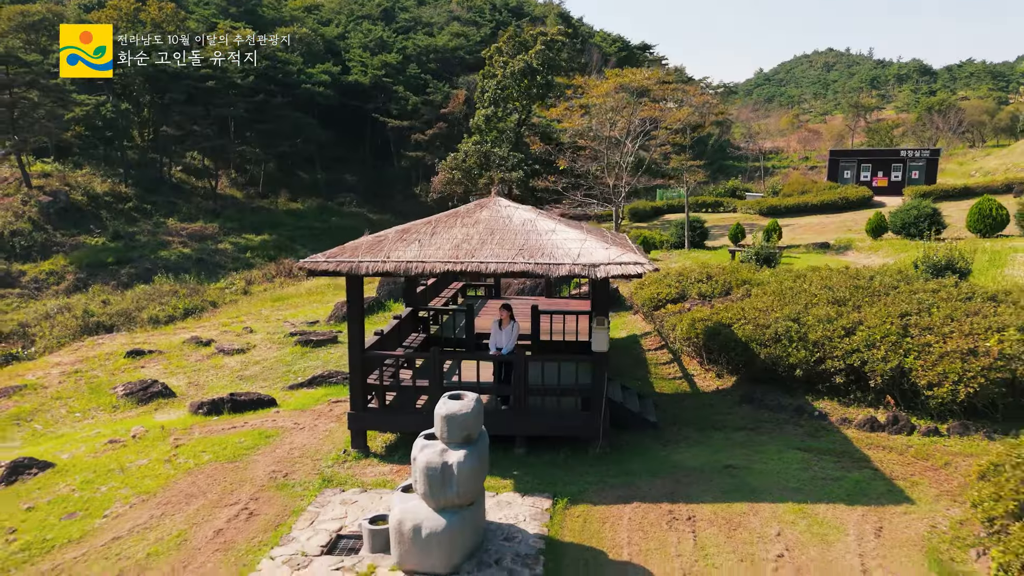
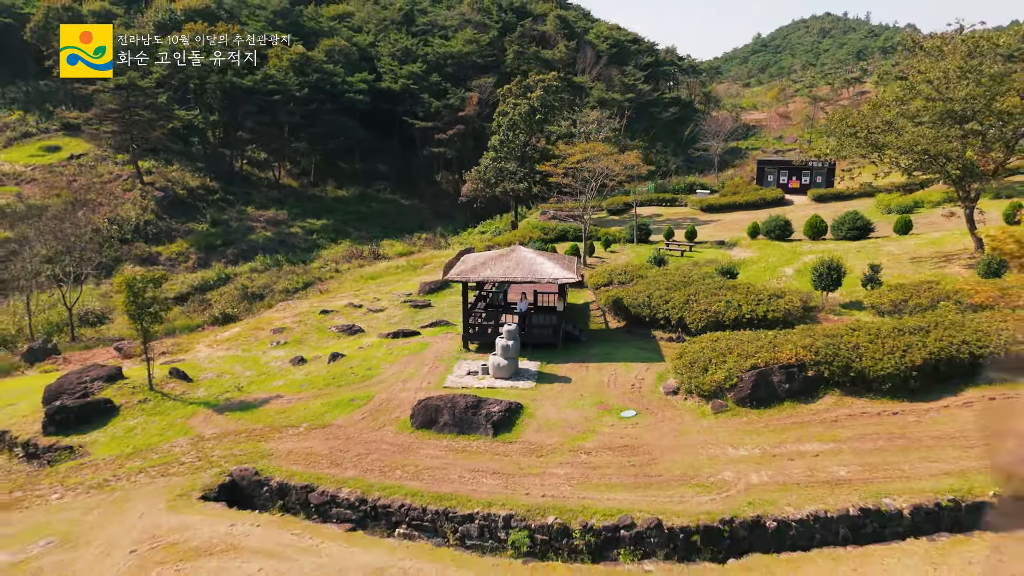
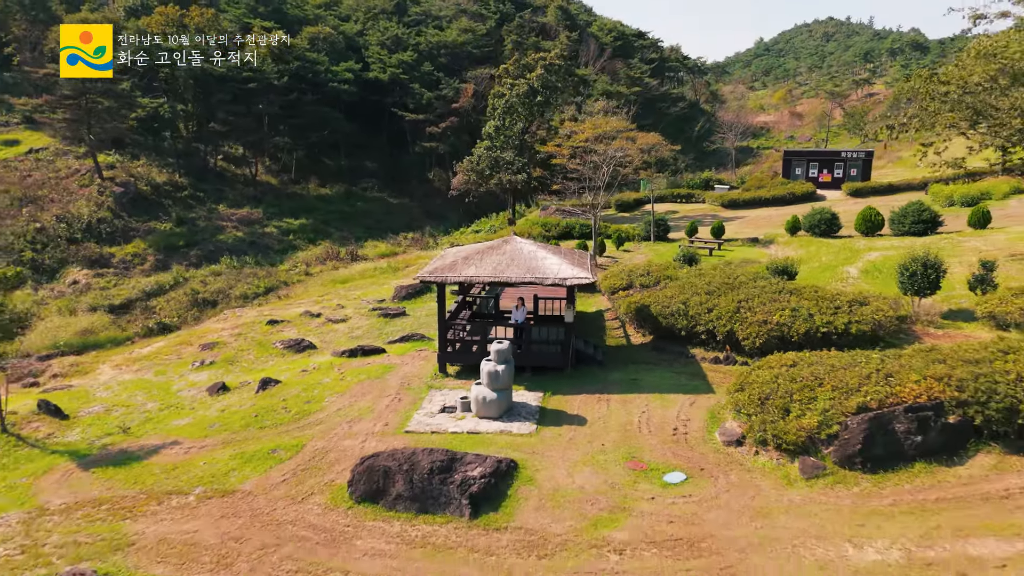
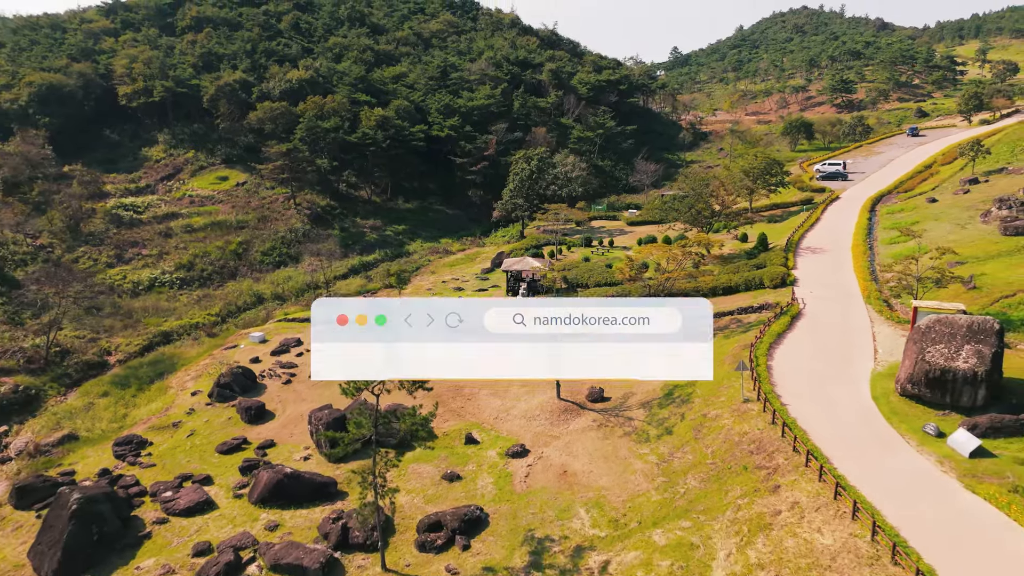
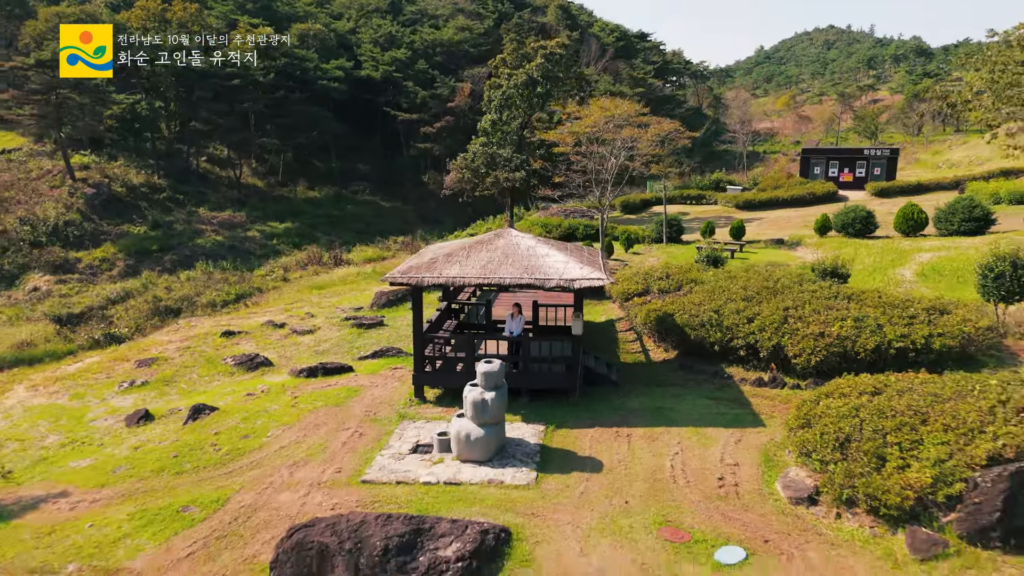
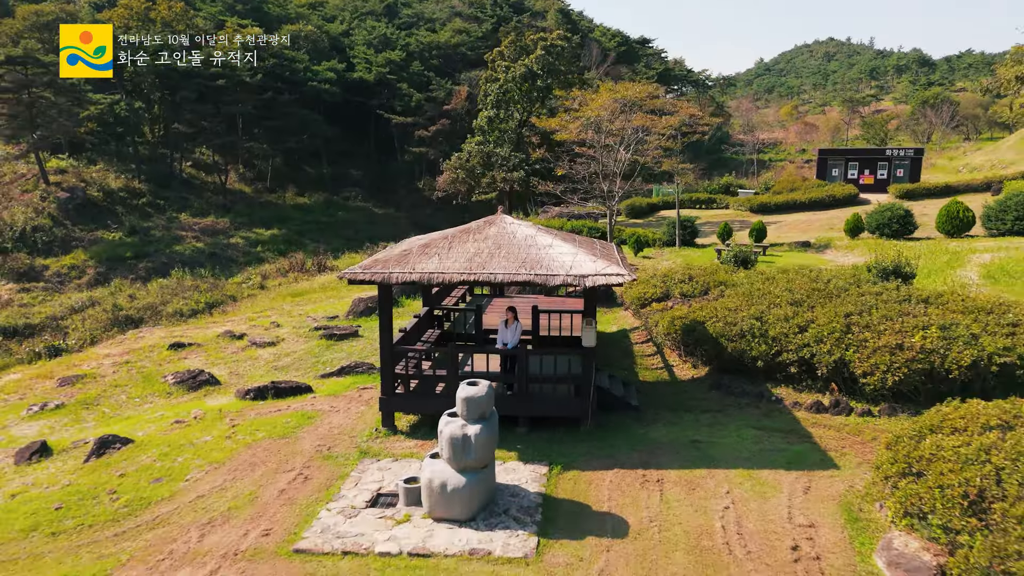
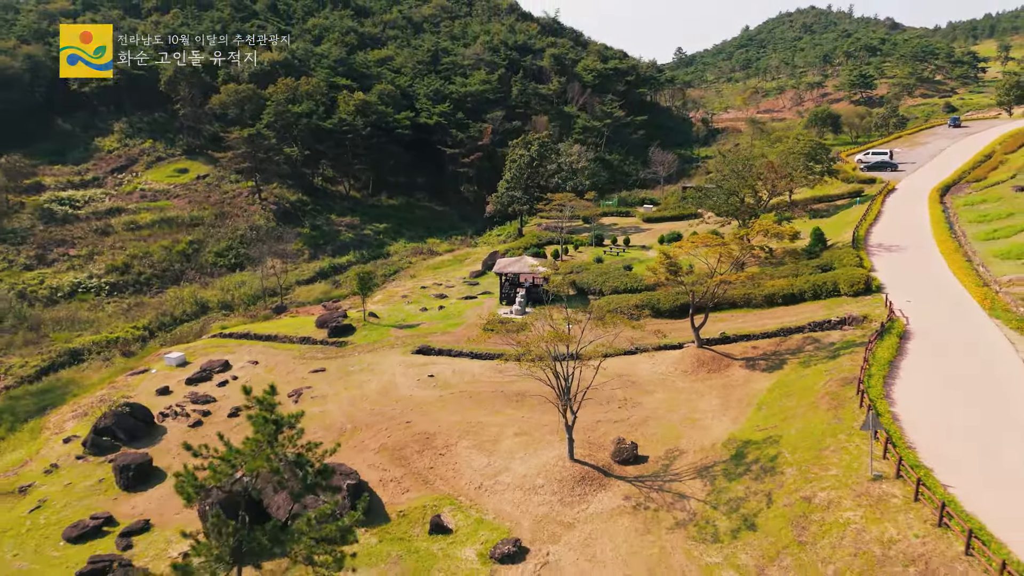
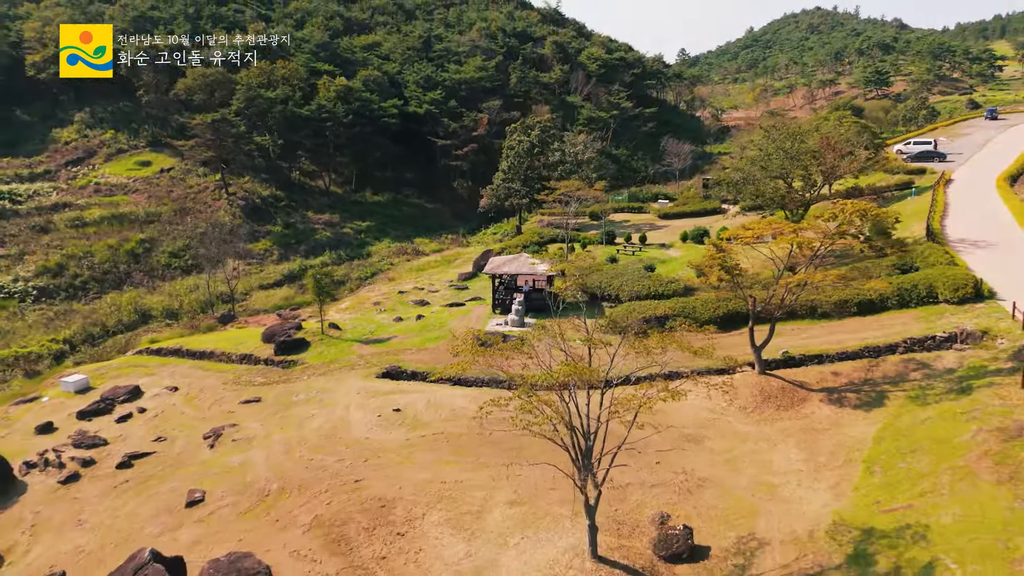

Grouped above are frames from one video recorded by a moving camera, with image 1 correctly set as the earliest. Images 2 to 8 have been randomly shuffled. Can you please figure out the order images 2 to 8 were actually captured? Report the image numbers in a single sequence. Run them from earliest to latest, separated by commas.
6, 5, 3, 2, 8, 7, 4
